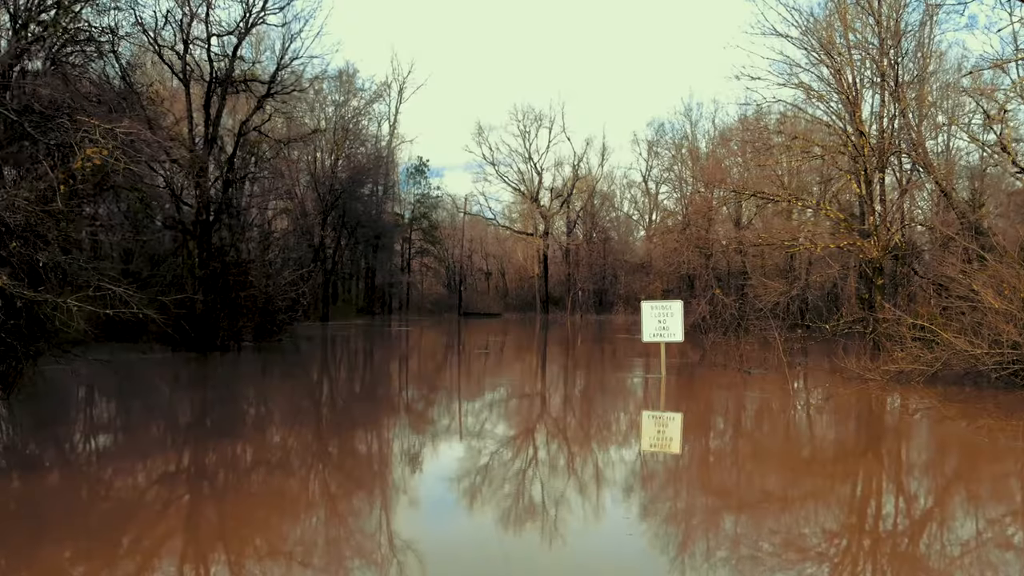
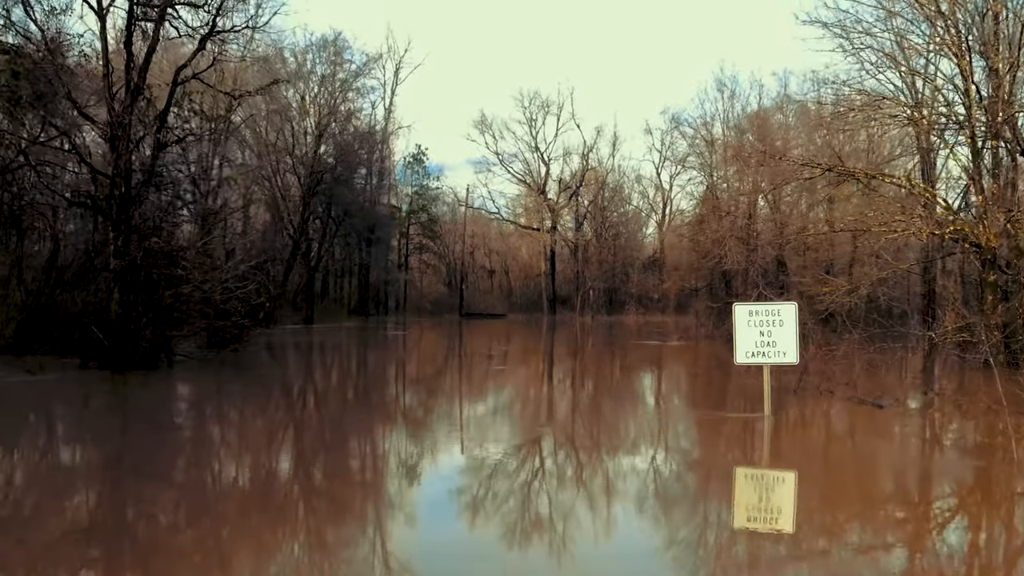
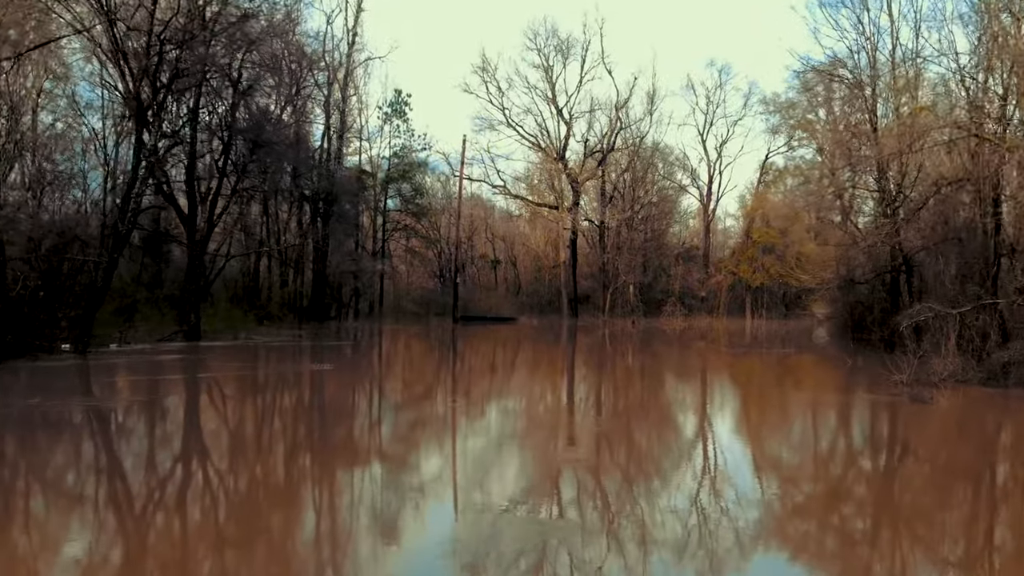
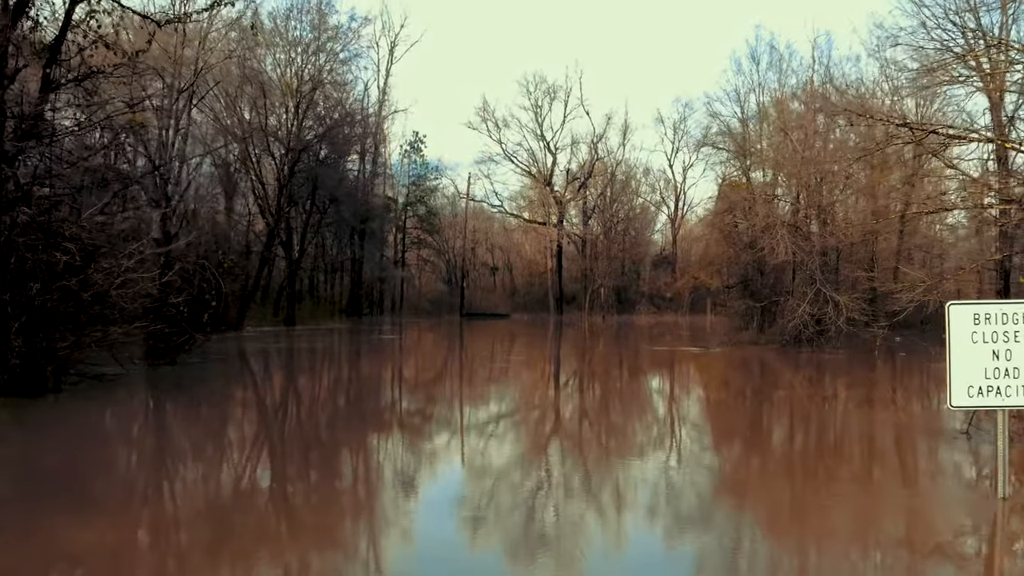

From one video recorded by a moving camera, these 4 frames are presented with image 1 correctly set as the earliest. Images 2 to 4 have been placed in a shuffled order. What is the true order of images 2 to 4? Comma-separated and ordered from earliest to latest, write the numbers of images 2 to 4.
2, 4, 3
